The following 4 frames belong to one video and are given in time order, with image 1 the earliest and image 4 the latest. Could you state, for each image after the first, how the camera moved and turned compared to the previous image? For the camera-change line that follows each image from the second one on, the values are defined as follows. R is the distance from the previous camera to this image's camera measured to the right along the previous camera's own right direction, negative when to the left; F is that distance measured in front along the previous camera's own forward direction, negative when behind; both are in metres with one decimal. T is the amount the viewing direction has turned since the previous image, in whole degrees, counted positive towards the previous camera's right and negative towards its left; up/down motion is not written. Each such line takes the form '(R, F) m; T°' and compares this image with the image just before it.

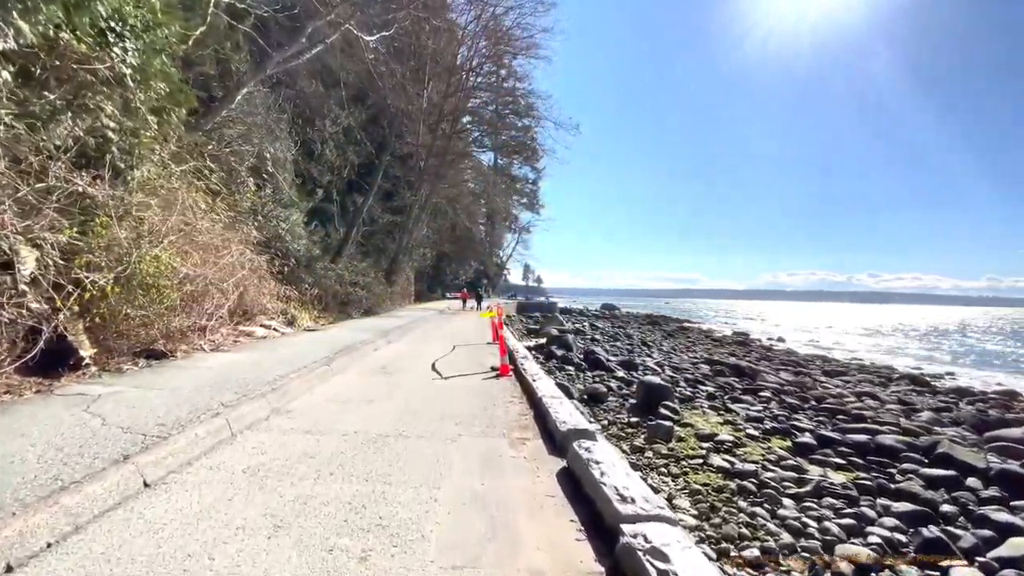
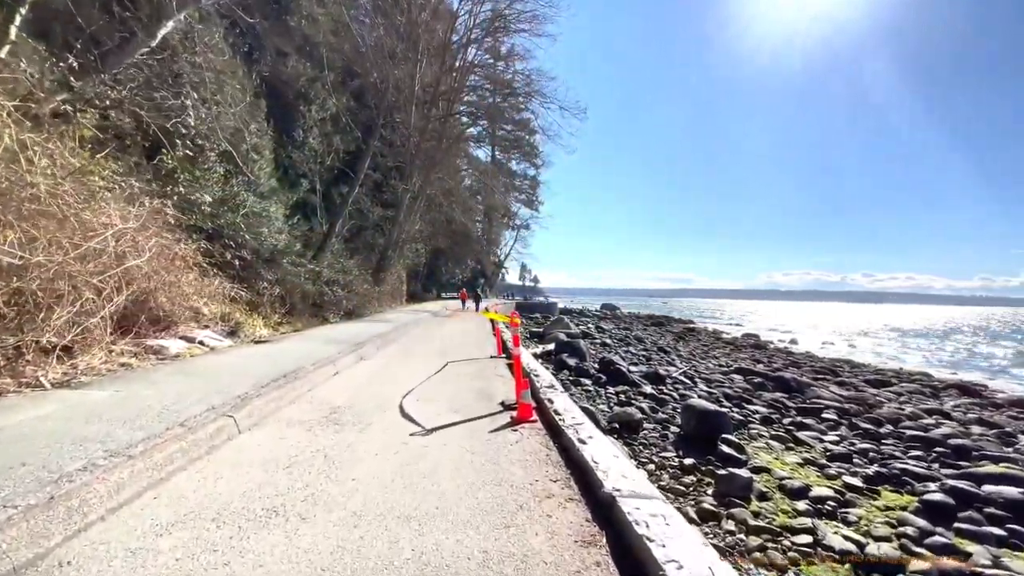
(-0.3, +2.5) m; 0°
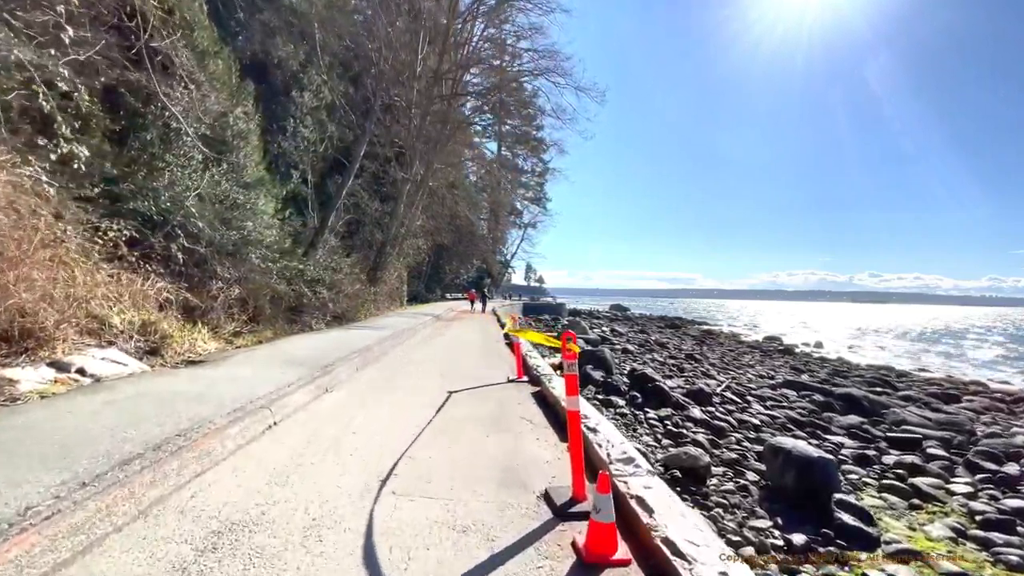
(-0.3, +2.2) m; -1°
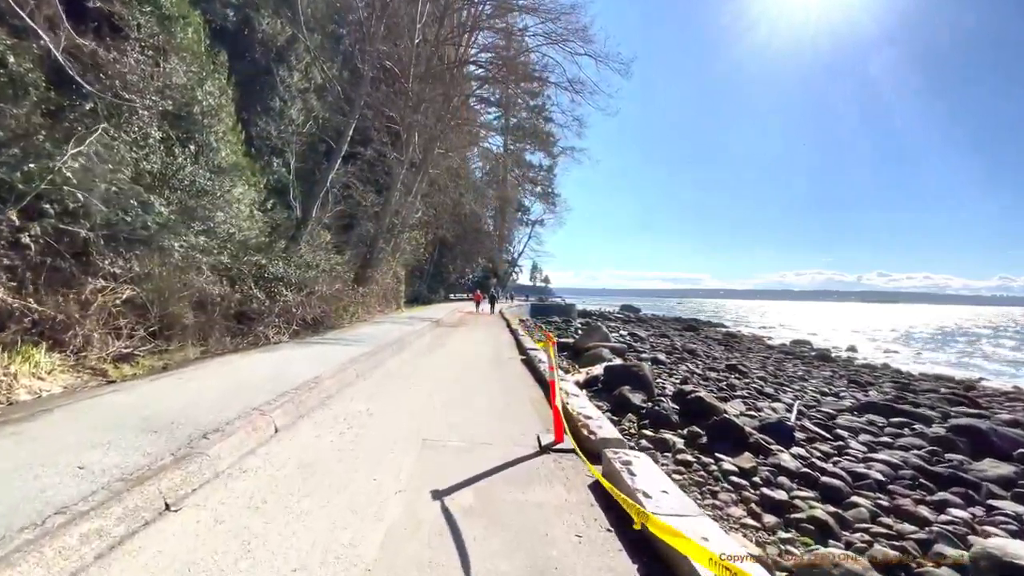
(-0.2, +2.7) m; -1°
